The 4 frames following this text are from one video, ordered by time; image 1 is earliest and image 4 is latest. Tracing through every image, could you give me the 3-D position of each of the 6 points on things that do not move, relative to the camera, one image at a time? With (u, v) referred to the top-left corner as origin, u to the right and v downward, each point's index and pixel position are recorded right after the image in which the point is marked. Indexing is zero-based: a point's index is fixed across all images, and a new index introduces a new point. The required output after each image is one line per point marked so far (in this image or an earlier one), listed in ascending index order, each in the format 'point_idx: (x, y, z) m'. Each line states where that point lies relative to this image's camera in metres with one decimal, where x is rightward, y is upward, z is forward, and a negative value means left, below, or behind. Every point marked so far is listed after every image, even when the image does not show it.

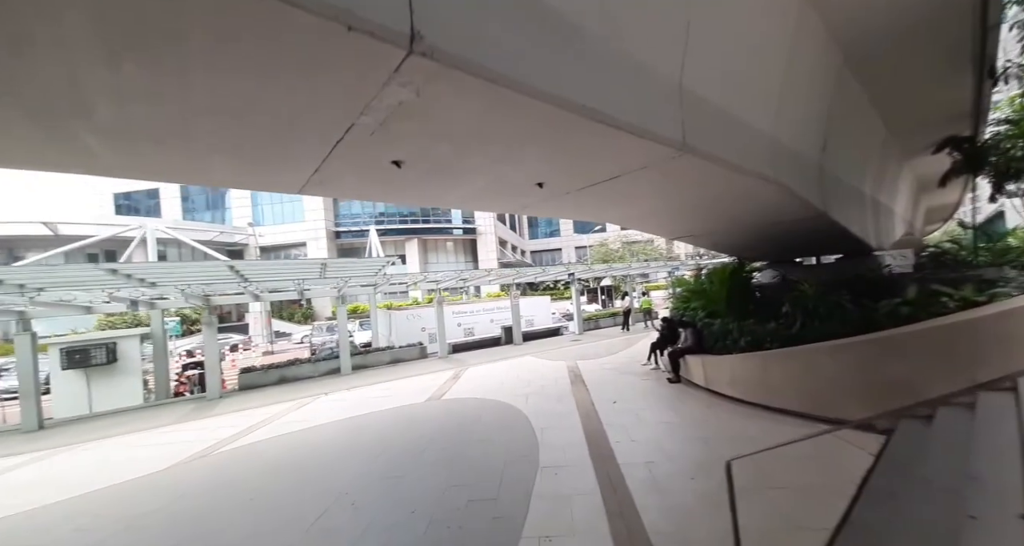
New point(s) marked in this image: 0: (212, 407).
0: (-7.6, -3.4, +9.8) m
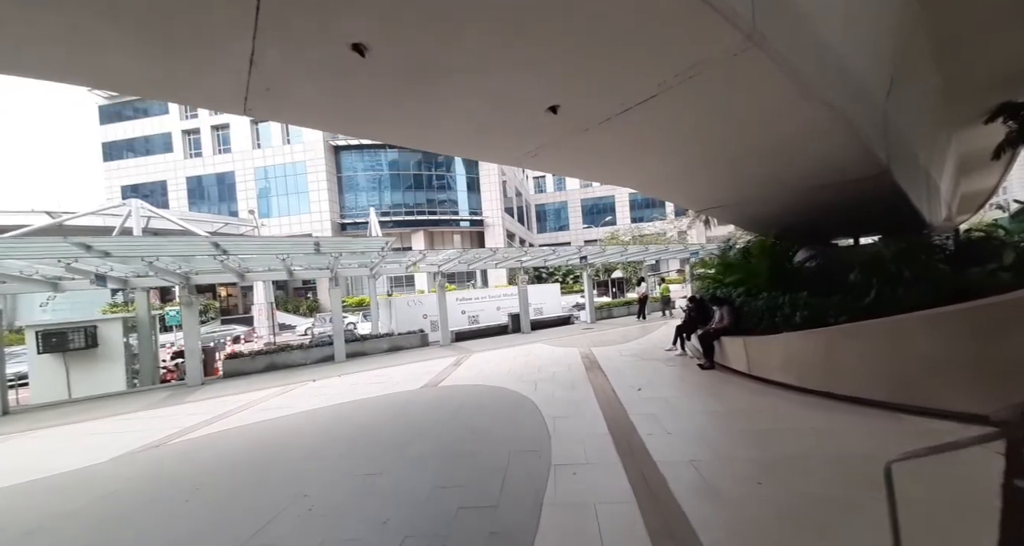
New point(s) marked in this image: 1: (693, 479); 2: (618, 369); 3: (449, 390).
0: (-7.5, -2.8, +8.9) m
1: (+1.6, -1.8, +3.4) m
2: (+2.1, -1.9, +7.6) m
3: (-1.2, -2.2, +7.3) m
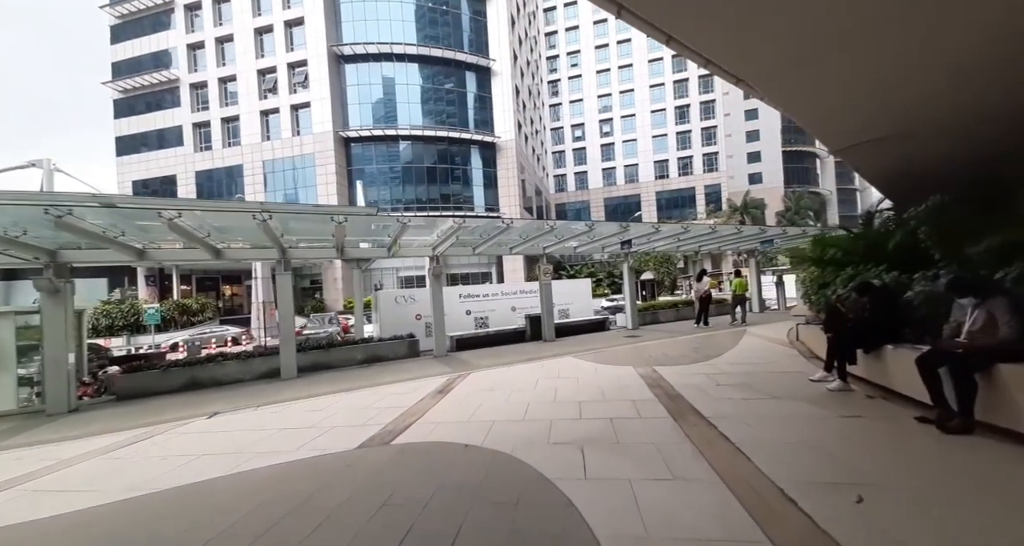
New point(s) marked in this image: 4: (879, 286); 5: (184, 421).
0: (-7.2, -2.3, +5.8) m
1: (+1.6, -1.3, -0.2) m
2: (+2.3, -1.5, +4.0) m
3: (-1.0, -1.8, +3.8) m
4: (+4.0, -0.1, +4.2) m
5: (-4.6, -2.1, +5.4) m
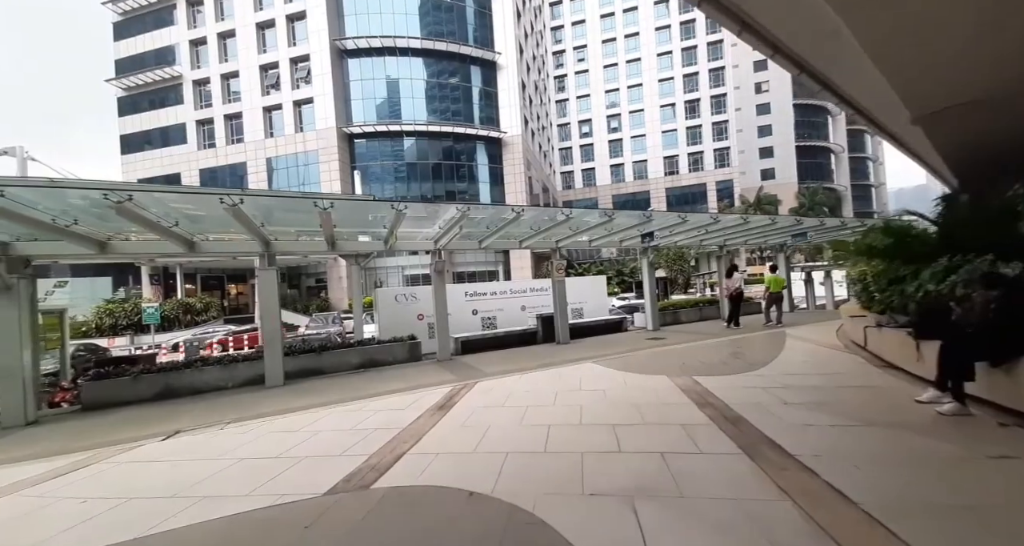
0: (-7.0, -2.3, +5.0) m
1: (+1.7, -1.3, -1.2) m
2: (+2.4, -1.4, +3.0) m
3: (-0.8, -1.7, +2.9) m
4: (+4.2, 0.0, +3.2) m
5: (-4.4, -2.0, +4.5) m
